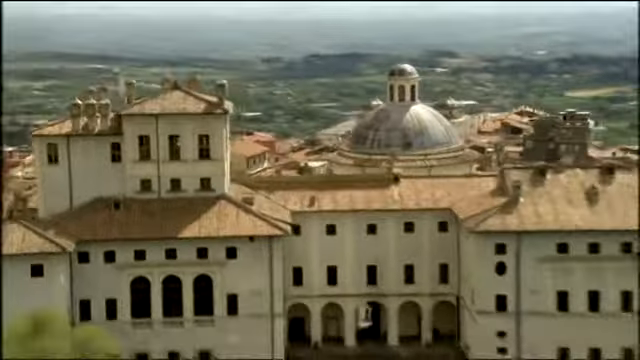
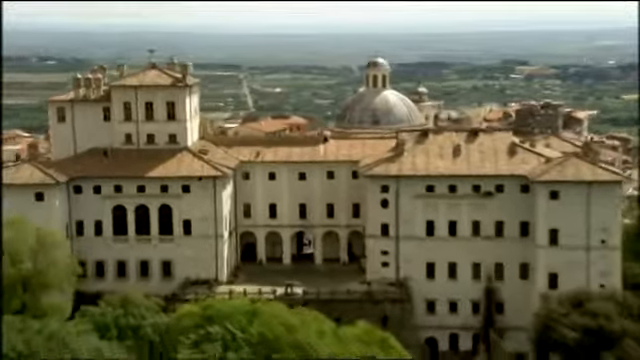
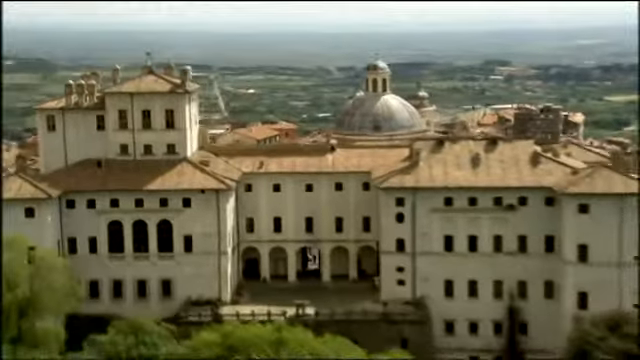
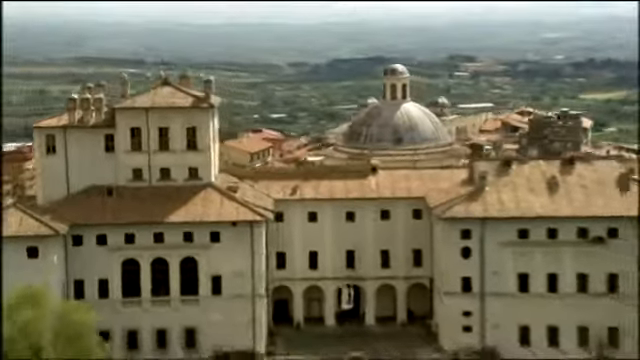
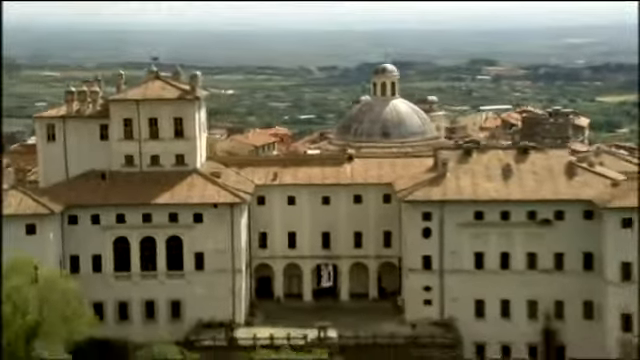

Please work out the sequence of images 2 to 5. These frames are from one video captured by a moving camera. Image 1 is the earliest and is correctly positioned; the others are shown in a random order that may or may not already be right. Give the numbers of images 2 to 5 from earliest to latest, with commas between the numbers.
4, 5, 3, 2
